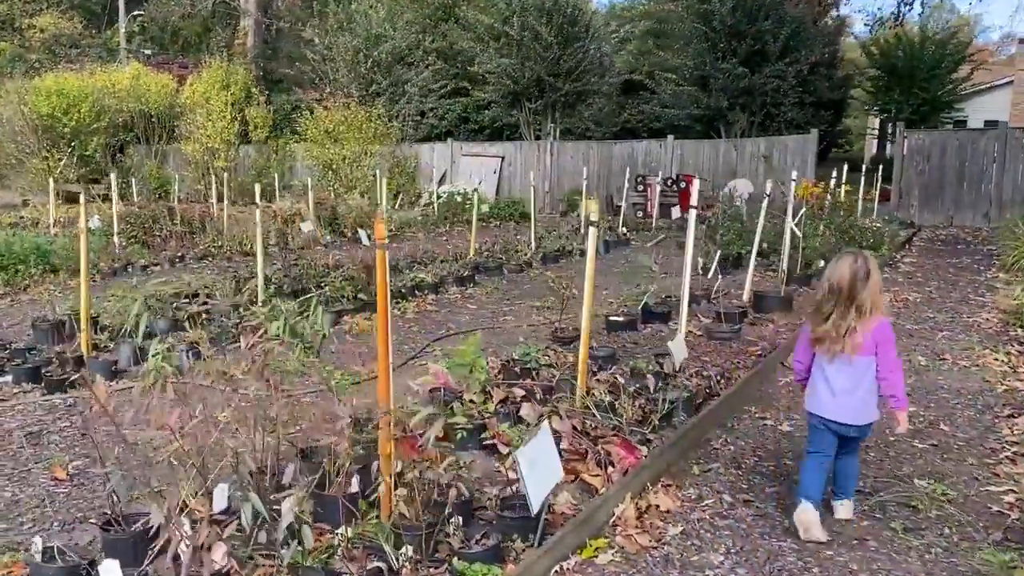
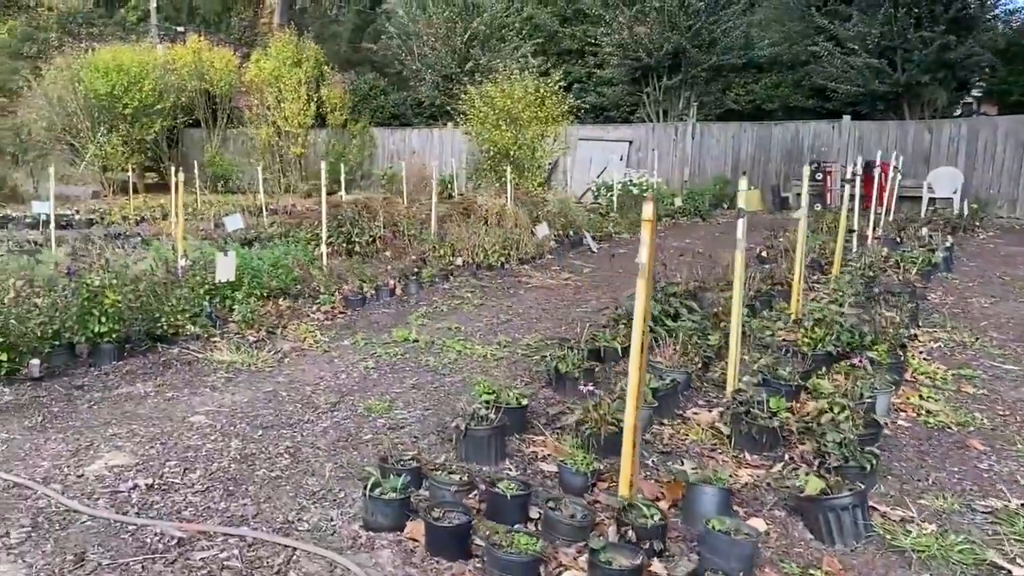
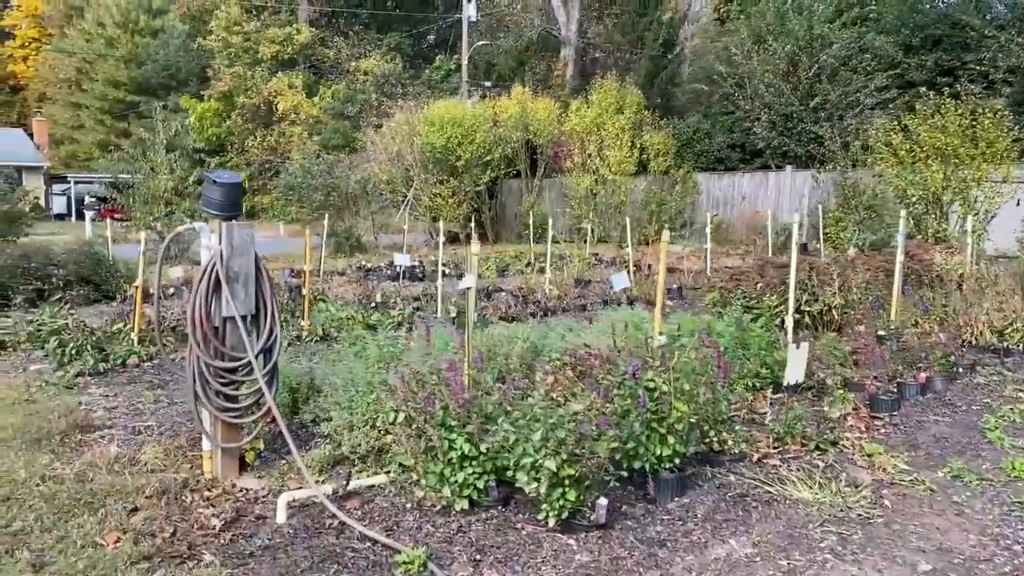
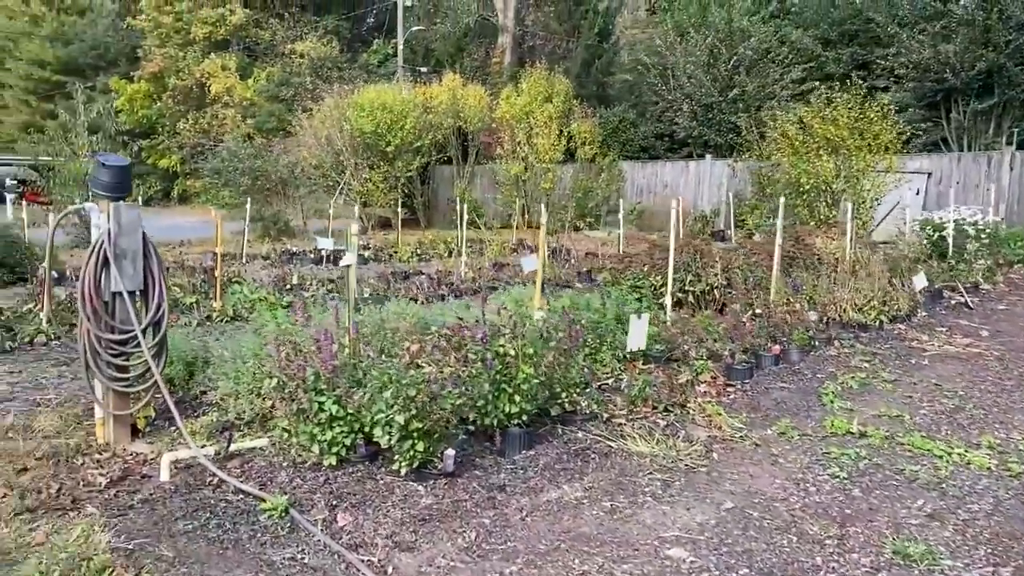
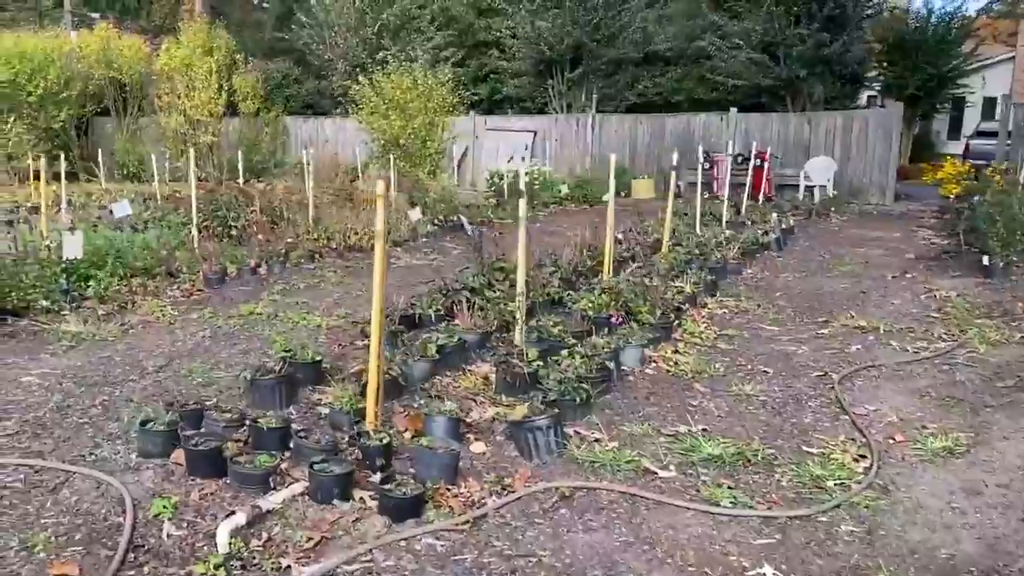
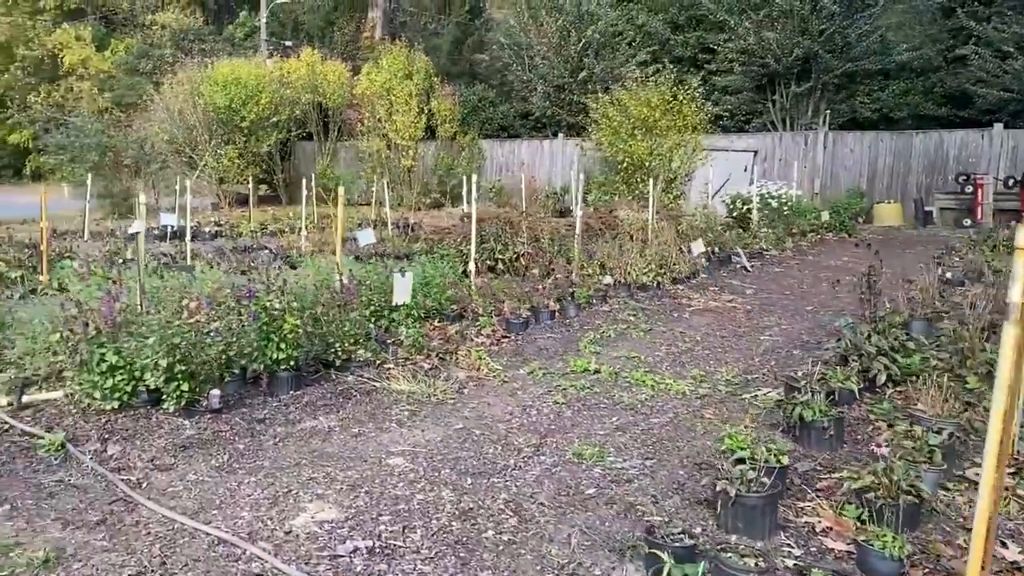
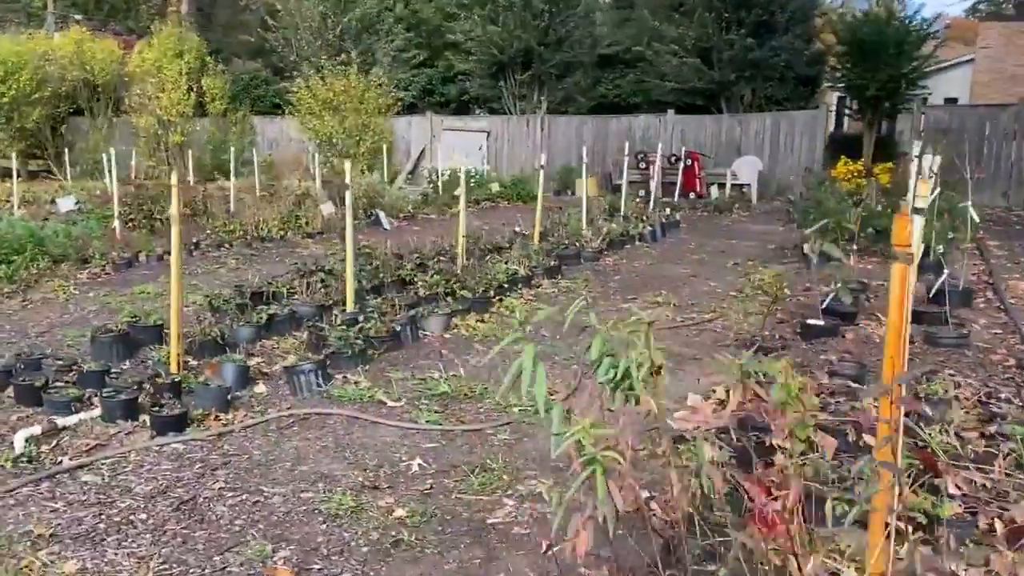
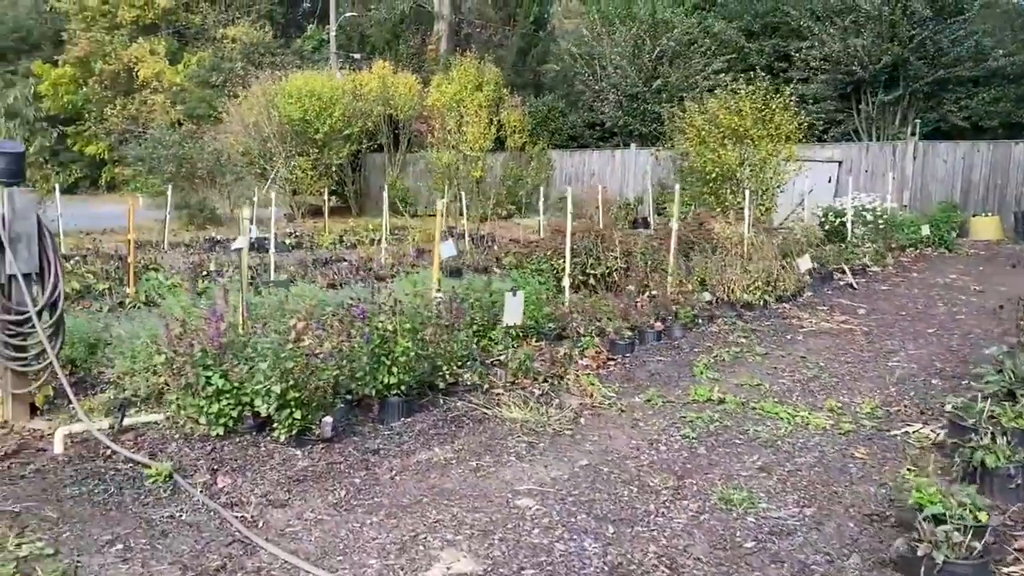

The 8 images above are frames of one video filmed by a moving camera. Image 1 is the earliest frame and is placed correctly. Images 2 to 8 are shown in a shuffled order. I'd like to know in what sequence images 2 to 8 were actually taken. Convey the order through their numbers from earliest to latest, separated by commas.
7, 5, 2, 6, 8, 4, 3
